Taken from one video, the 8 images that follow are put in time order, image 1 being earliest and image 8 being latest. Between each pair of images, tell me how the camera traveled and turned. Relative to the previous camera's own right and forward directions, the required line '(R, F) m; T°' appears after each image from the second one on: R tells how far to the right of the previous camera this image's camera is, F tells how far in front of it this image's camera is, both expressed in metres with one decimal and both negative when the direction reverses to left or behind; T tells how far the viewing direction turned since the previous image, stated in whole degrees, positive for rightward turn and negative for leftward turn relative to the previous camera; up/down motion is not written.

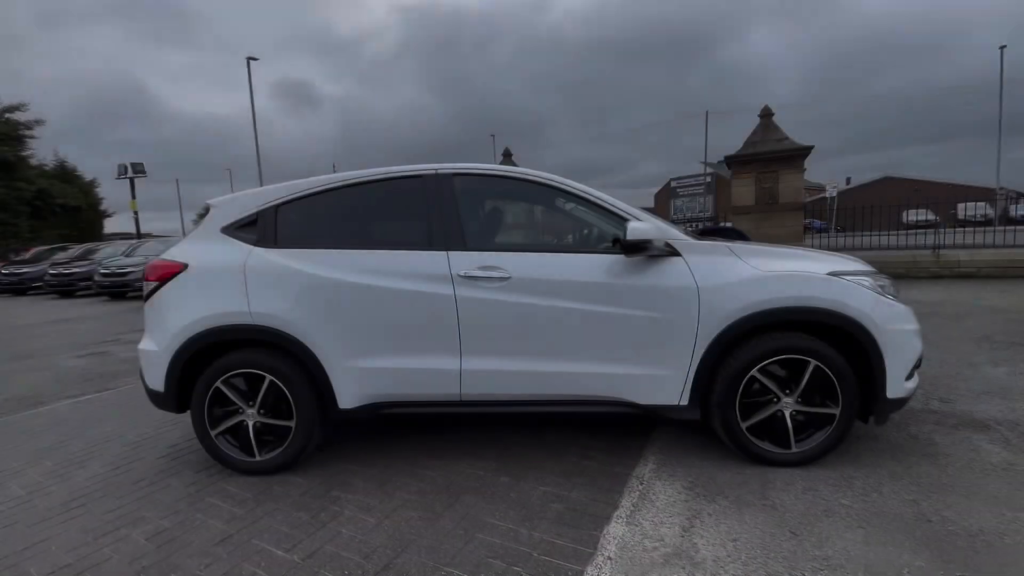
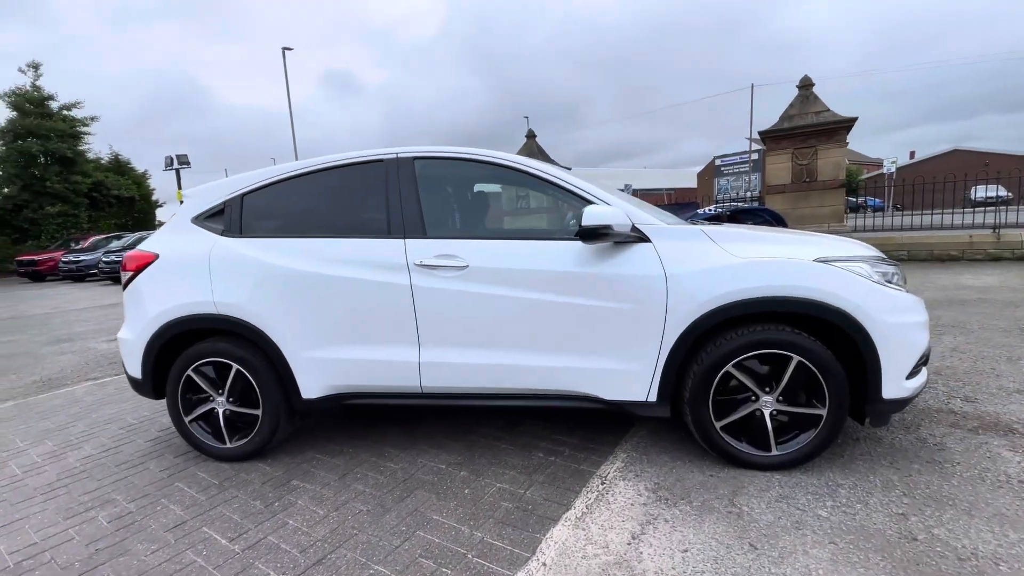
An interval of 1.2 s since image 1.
(+0.5, +0.2) m; -5°
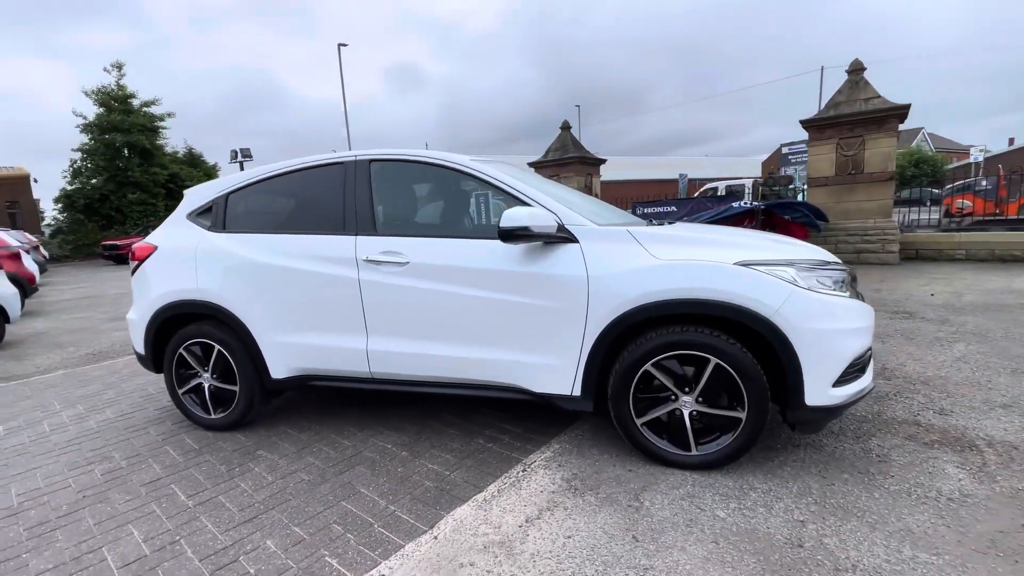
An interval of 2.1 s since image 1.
(+0.7, -0.1) m; -6°
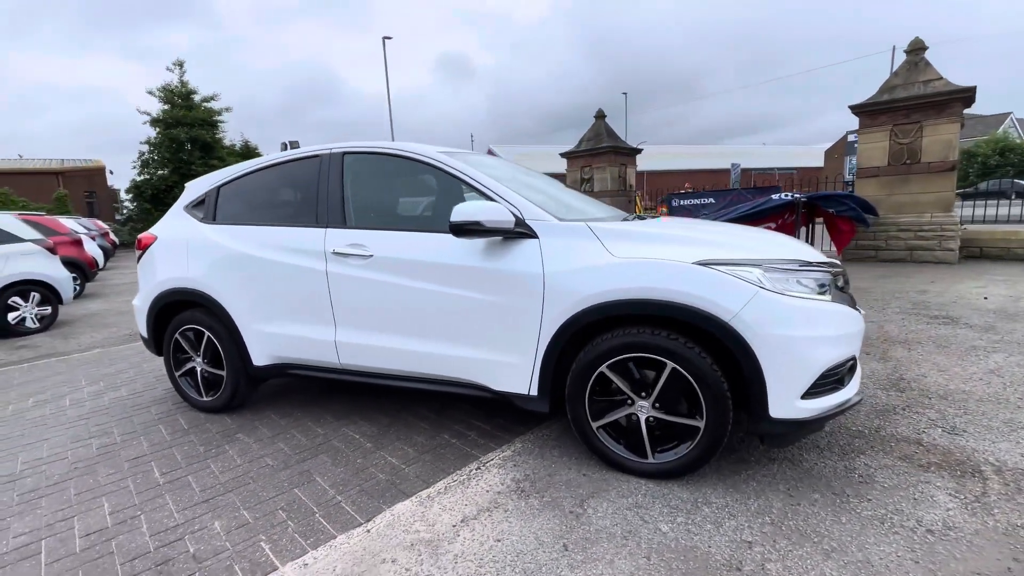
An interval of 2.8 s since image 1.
(+0.5, +0.1) m; -6°
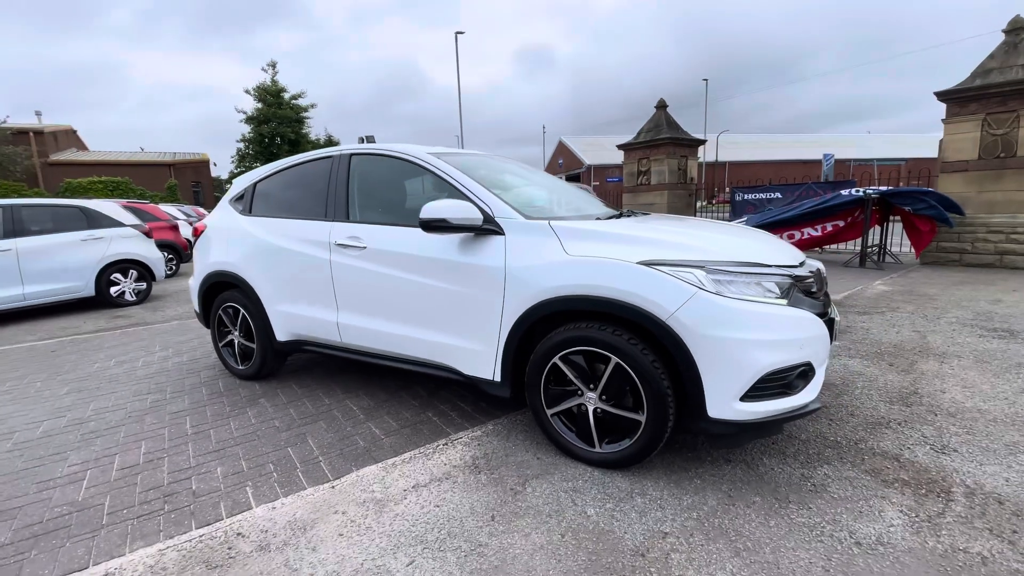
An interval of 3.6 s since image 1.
(+0.6, -0.2) m; -9°
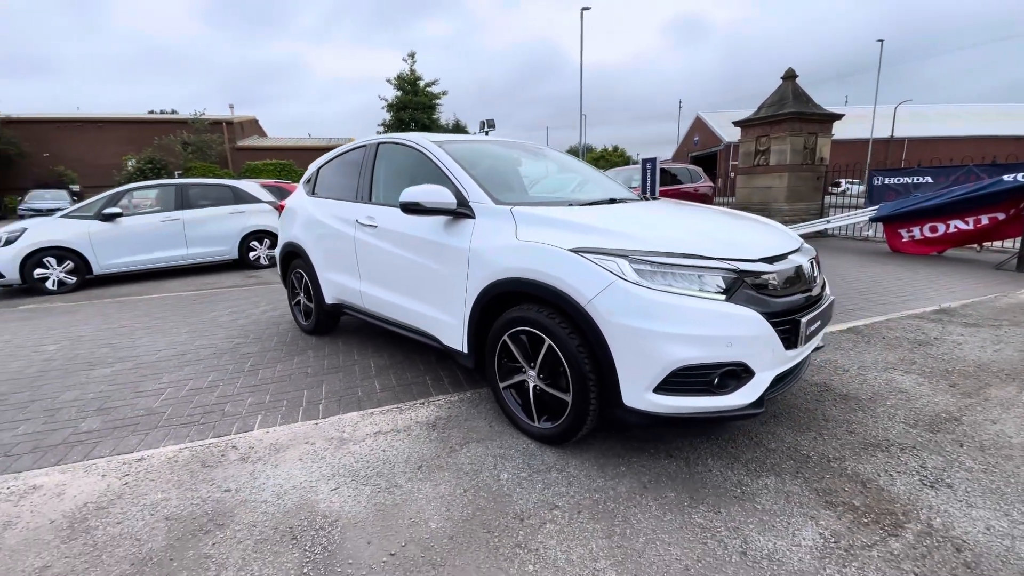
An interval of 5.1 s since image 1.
(+1.0, -0.1) m; -15°
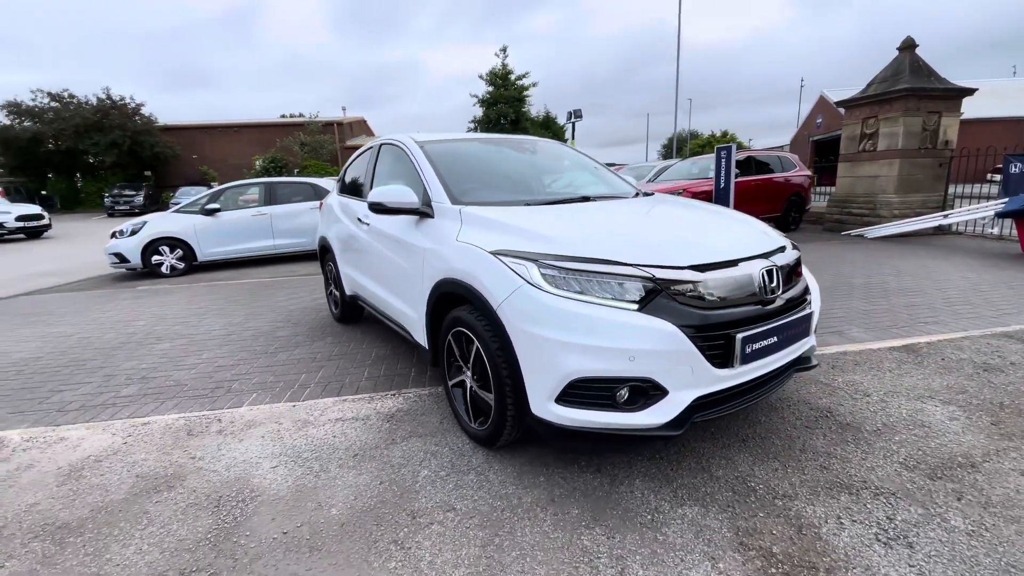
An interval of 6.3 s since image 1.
(+0.9, +0.1) m; -12°
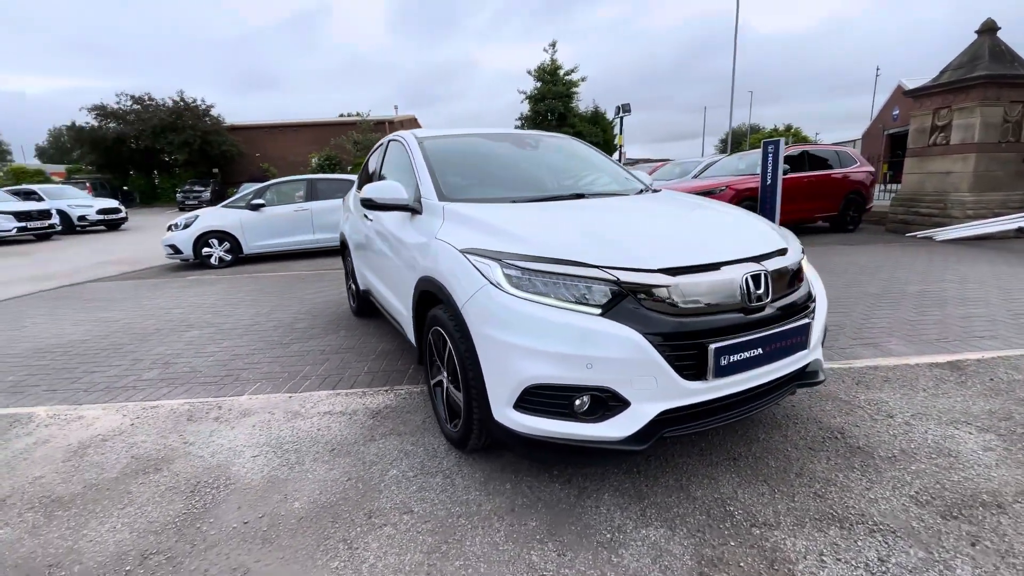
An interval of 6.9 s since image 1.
(+0.4, +0.1) m; -6°
